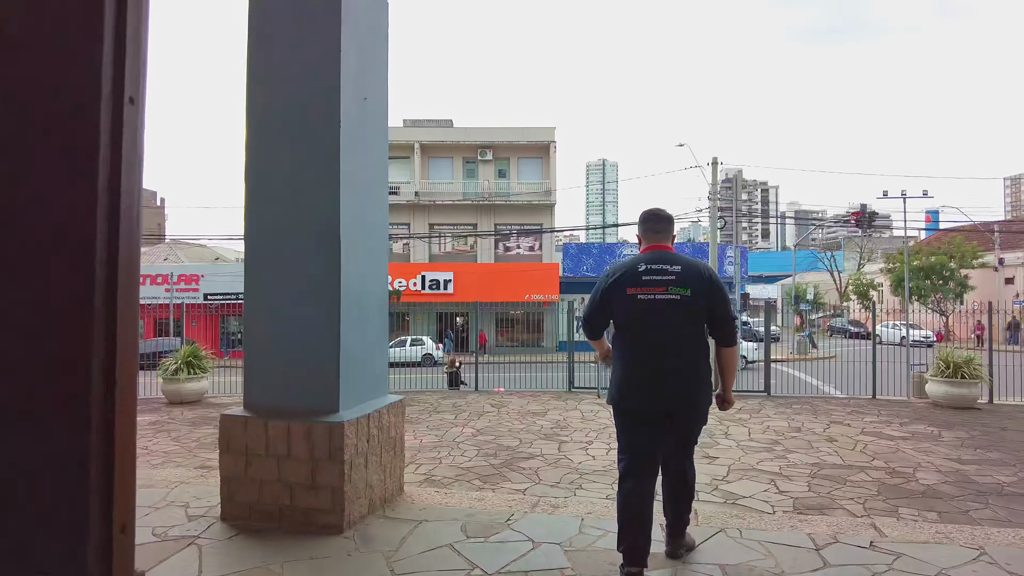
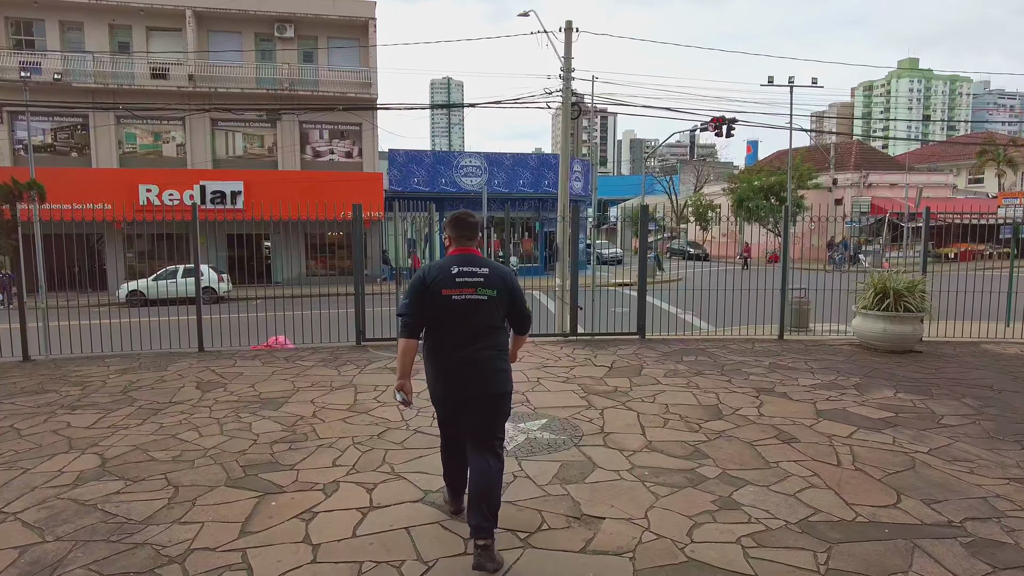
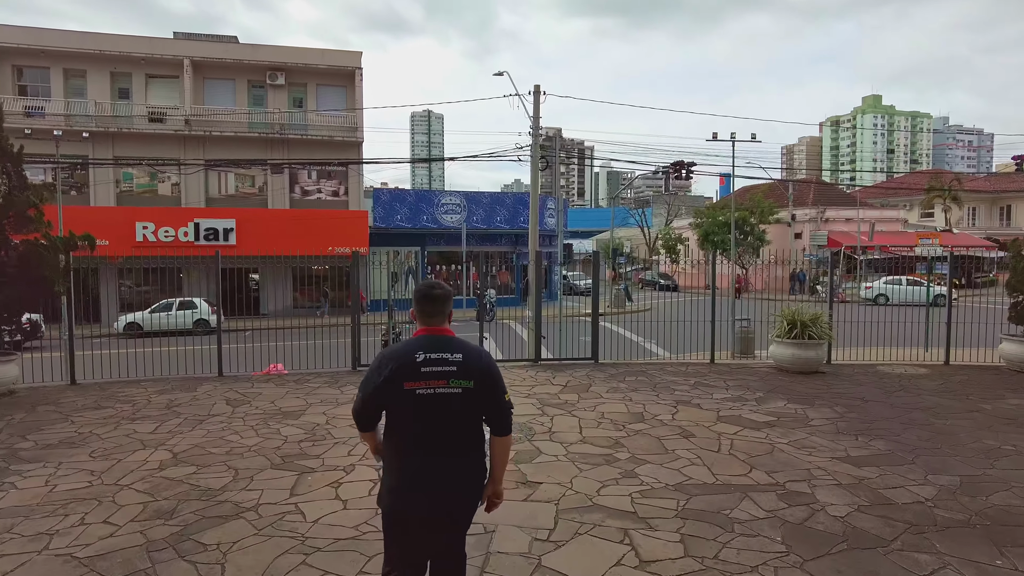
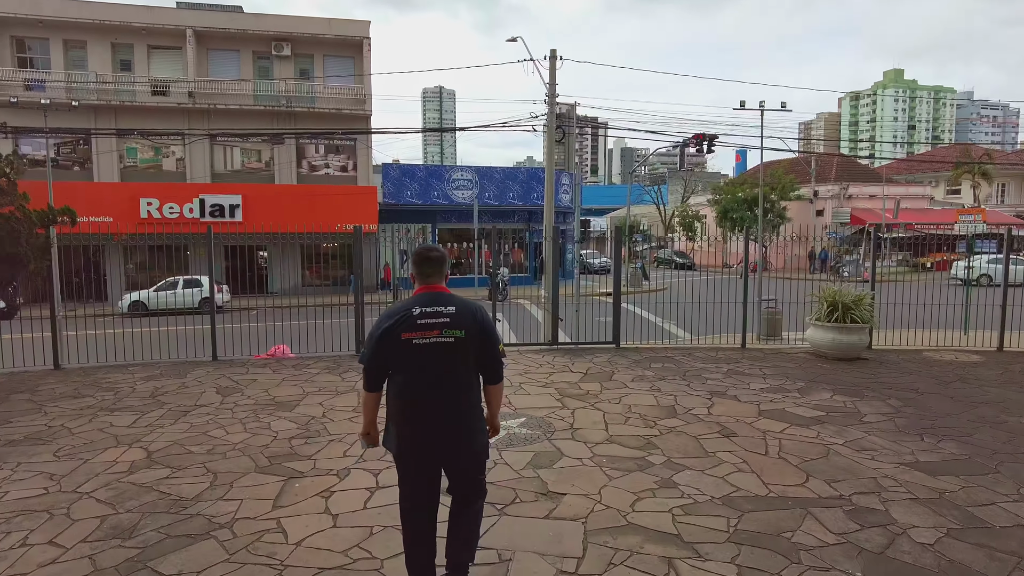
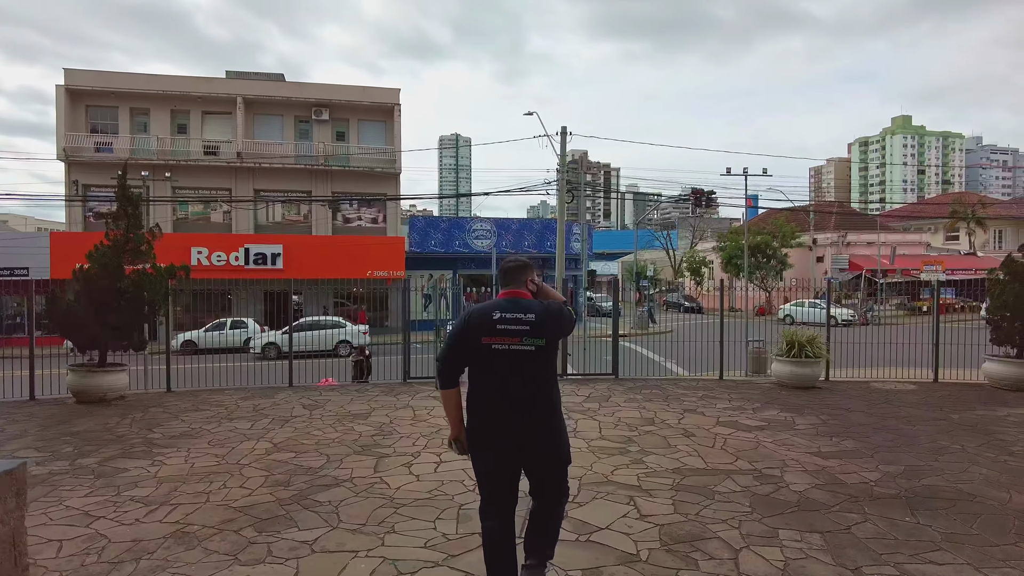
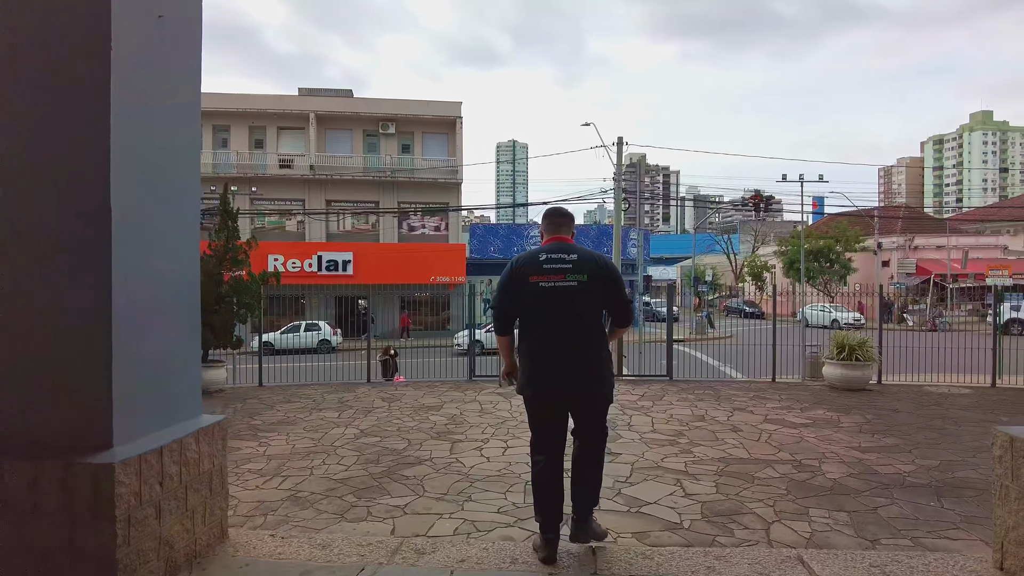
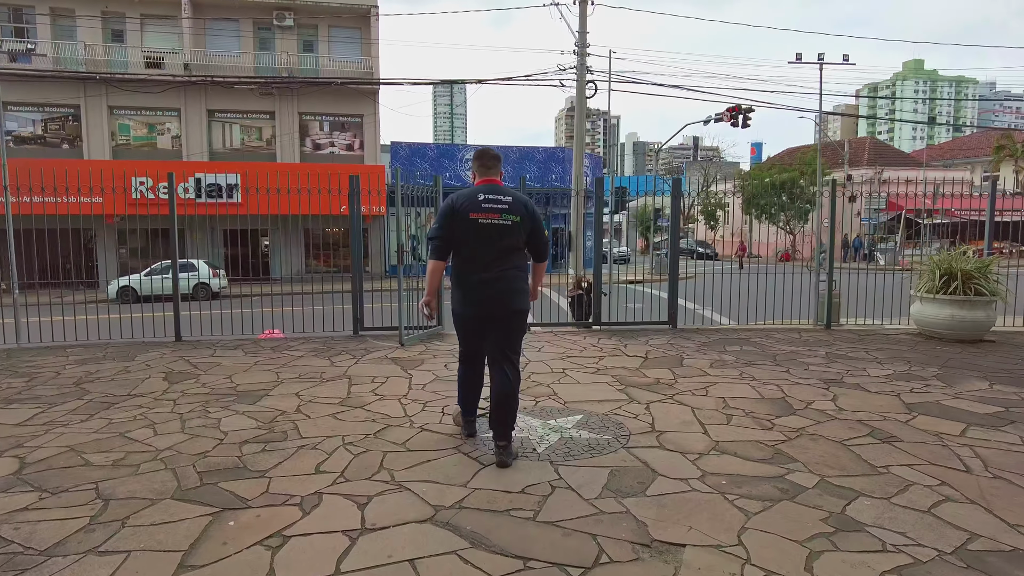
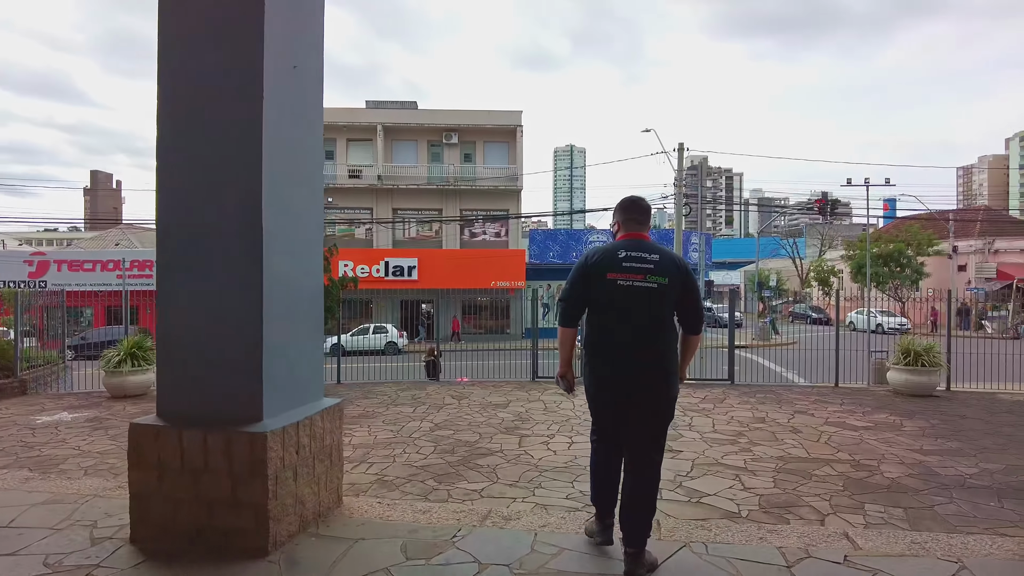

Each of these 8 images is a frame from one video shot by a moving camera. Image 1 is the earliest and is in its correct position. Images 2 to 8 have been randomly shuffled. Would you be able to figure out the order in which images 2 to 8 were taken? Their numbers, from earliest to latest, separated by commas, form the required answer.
8, 6, 5, 3, 4, 2, 7
